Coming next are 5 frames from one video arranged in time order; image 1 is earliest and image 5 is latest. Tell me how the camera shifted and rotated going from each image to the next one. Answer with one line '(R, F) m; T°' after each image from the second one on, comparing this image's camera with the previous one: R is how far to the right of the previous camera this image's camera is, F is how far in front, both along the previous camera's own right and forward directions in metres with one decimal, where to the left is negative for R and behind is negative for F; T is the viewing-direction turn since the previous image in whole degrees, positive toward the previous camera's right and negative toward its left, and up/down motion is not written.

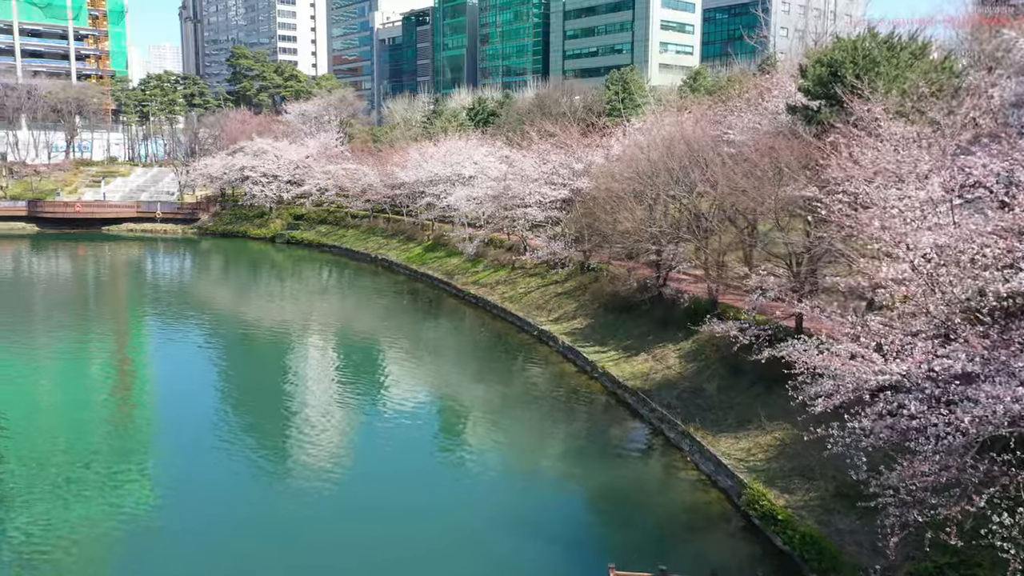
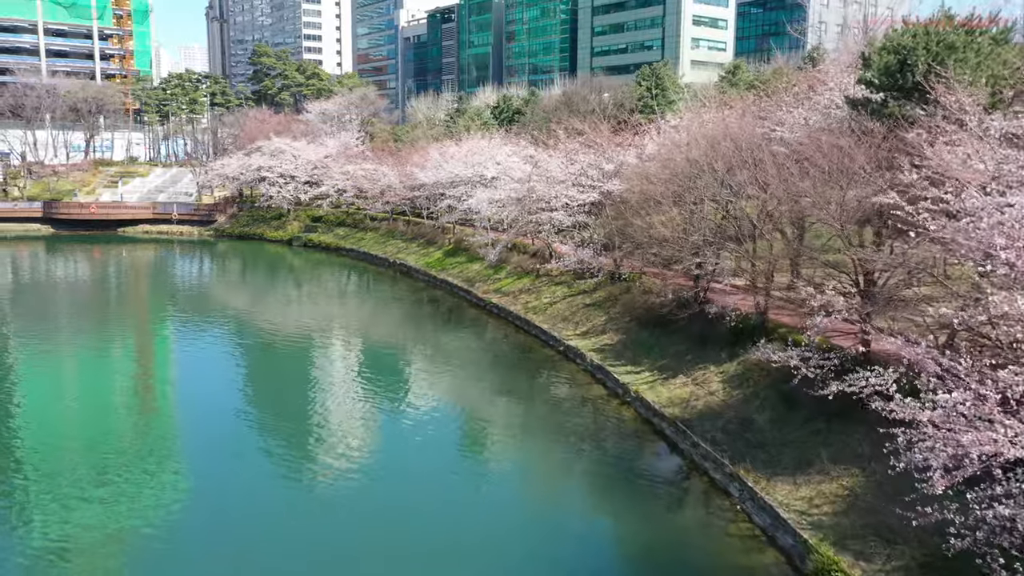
(0.0, +2.0) m; -2°
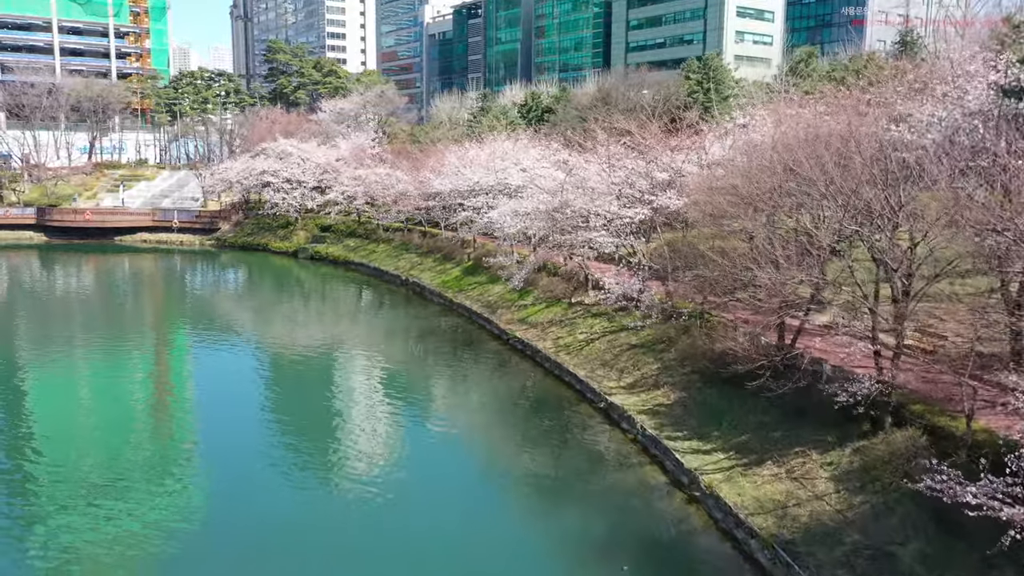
(0.0, +4.6) m; -2°
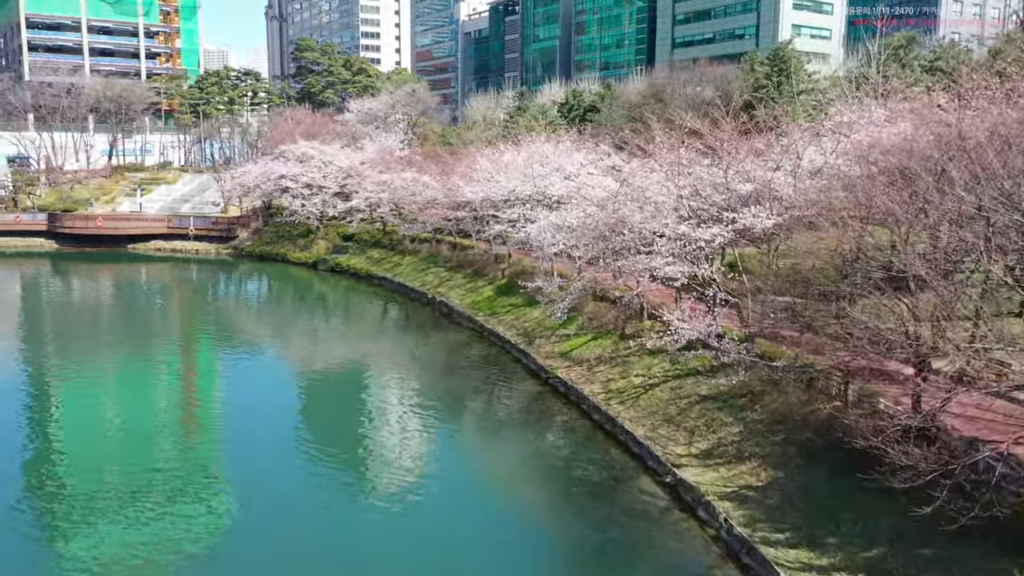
(-0.1, +3.6) m; -2°
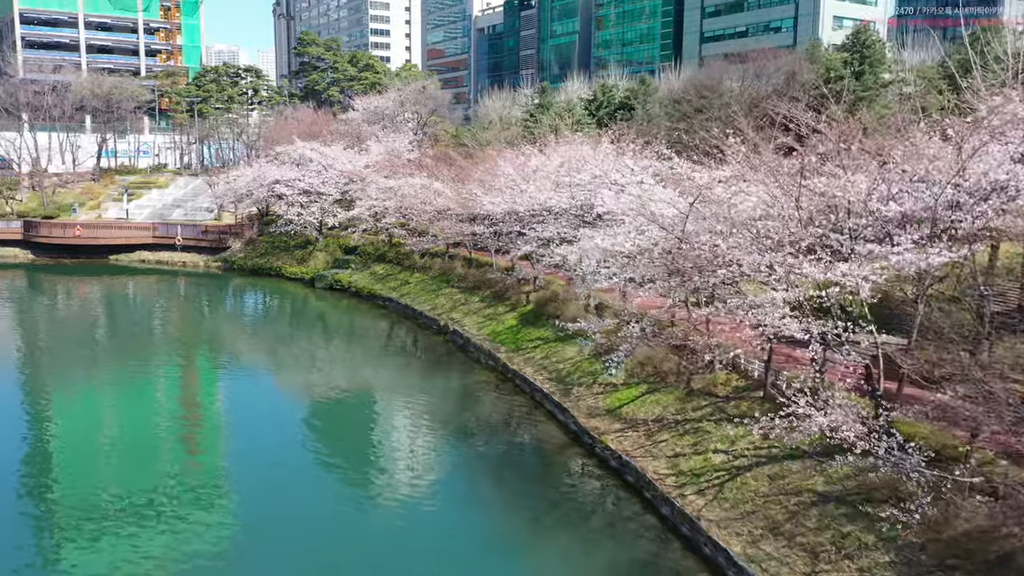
(-0.5, +4.3) m; -1°
